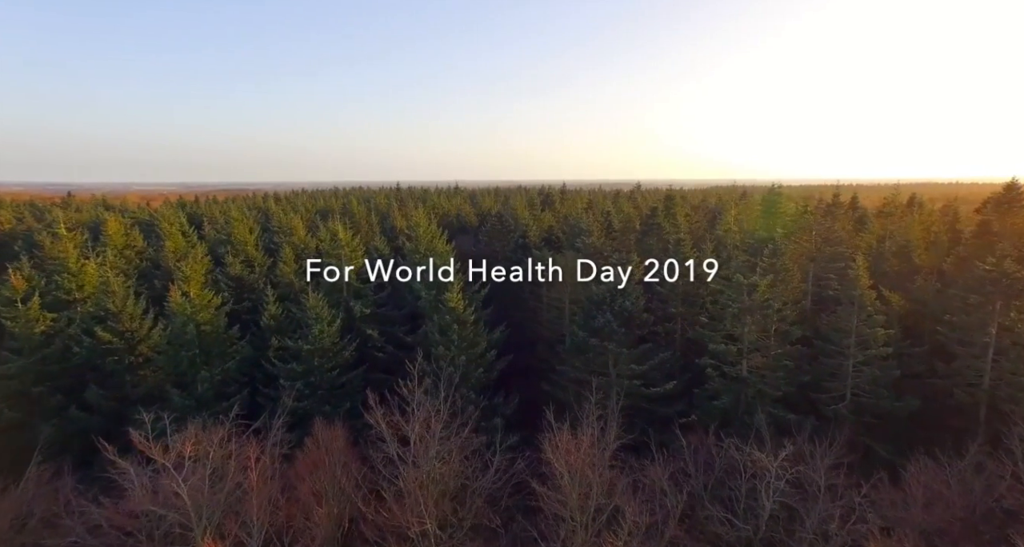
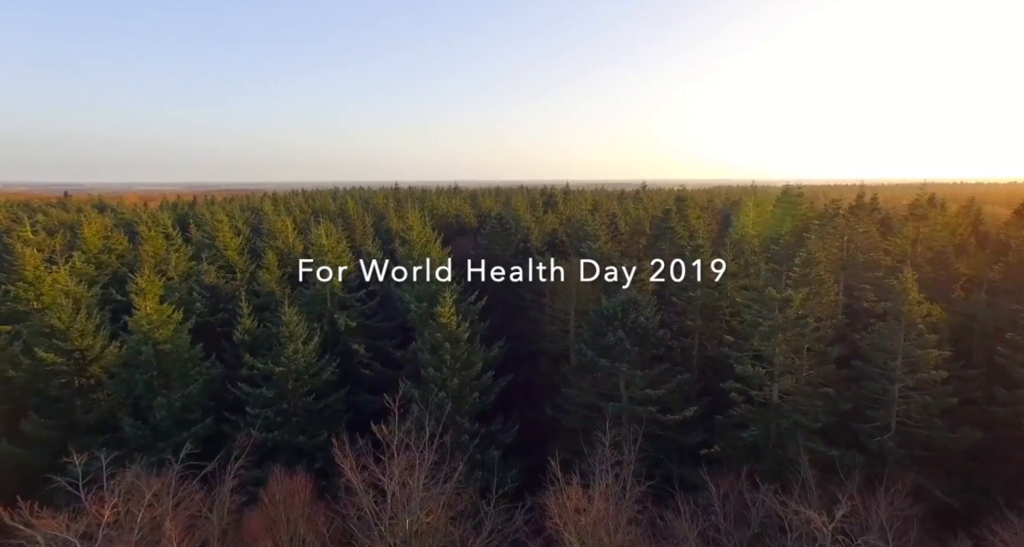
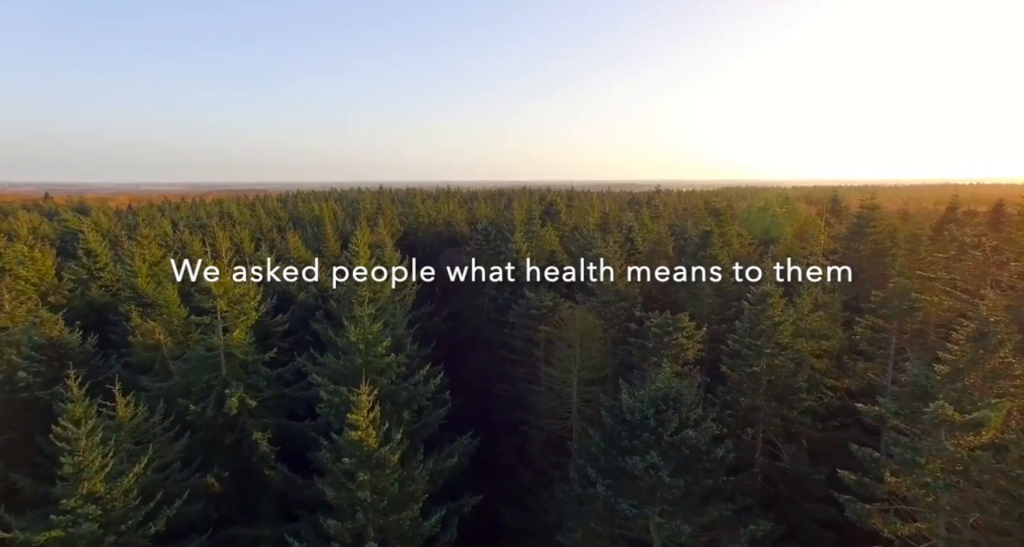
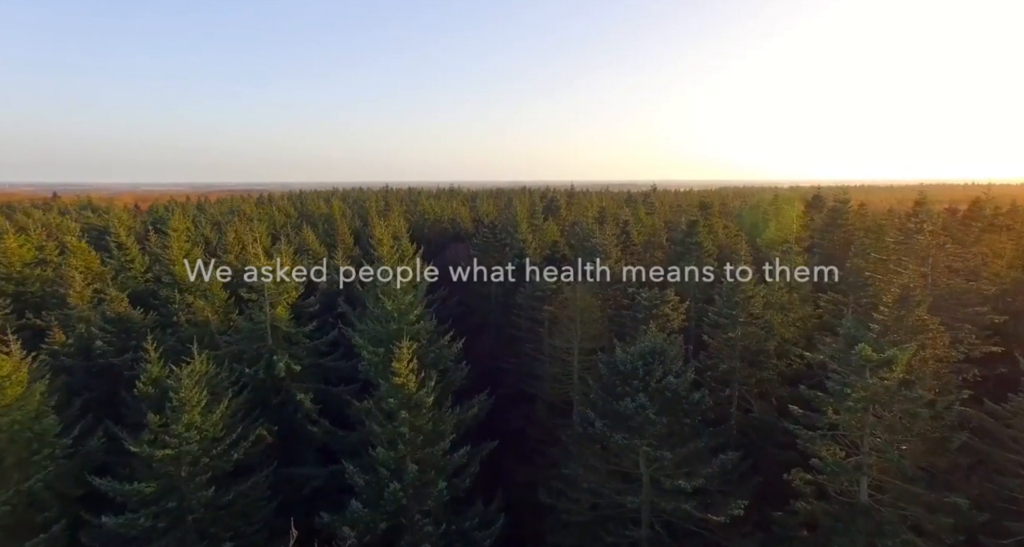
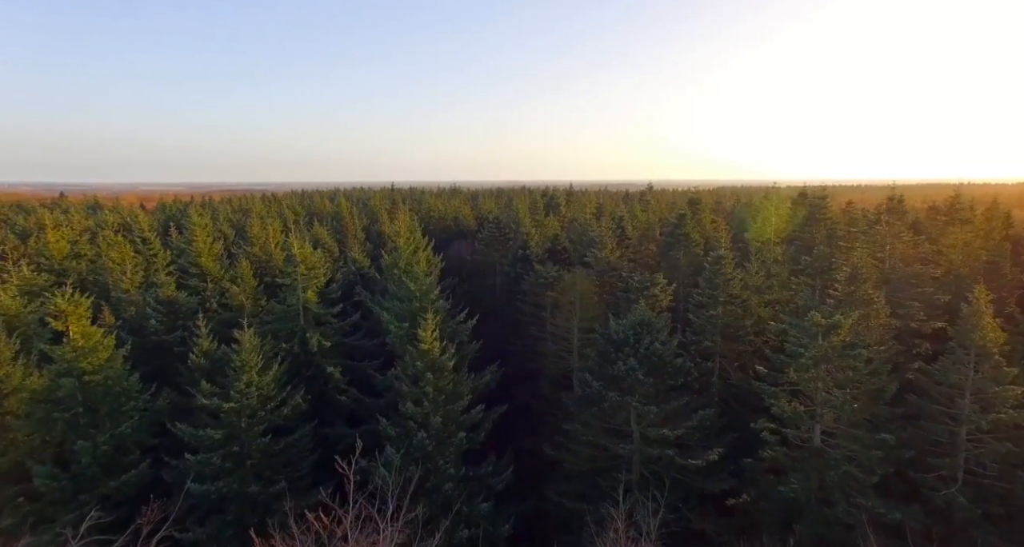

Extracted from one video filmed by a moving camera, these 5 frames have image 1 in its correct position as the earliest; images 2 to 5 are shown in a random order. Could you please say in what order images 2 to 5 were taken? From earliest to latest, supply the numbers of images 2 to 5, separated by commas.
2, 5, 4, 3
